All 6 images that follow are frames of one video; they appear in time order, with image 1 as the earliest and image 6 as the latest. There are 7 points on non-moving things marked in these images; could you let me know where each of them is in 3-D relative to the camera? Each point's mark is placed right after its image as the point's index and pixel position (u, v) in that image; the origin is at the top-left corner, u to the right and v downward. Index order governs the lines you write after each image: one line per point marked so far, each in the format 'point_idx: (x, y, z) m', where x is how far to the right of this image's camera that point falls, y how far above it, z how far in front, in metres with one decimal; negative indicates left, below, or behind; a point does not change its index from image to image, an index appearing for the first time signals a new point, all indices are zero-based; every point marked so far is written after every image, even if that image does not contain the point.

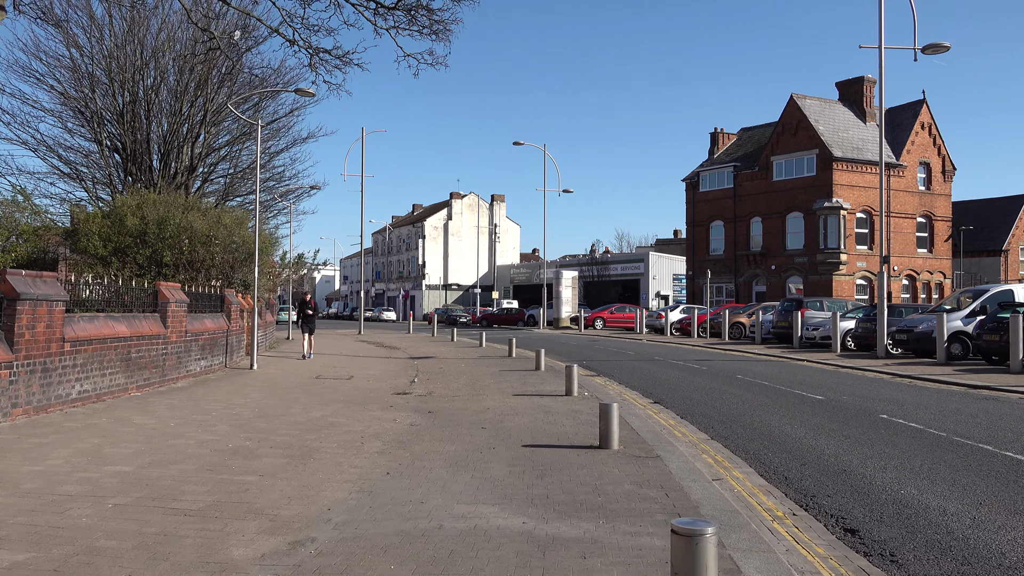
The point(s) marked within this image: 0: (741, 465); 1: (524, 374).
0: (+2.0, -1.5, +7.4) m
1: (+0.2, -1.6, +16.6) m
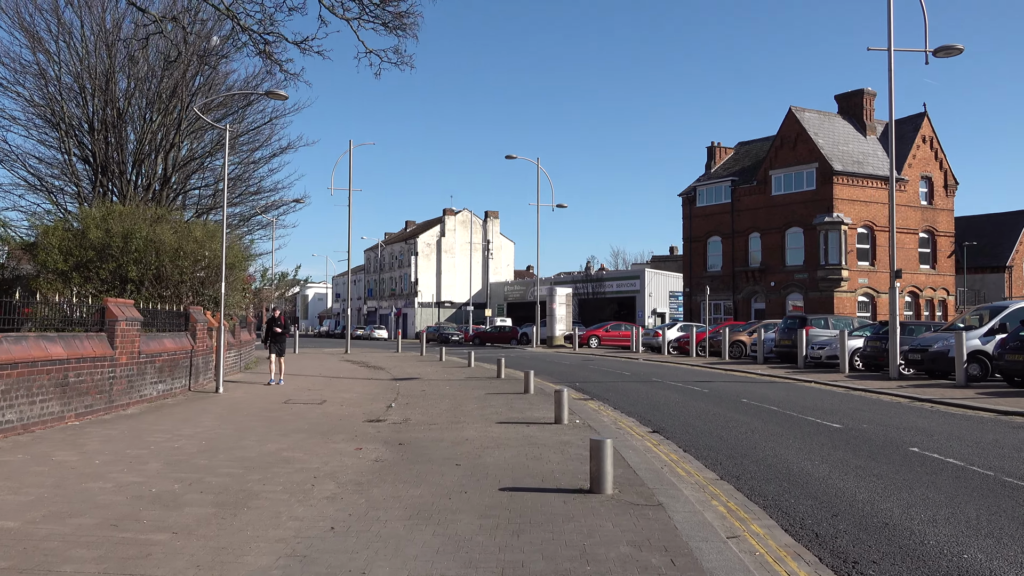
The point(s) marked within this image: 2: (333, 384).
0: (+1.8, -1.6, +6.2) m
1: (0.0, -1.9, +15.4) m
2: (-4.0, -2.1, +19.2) m
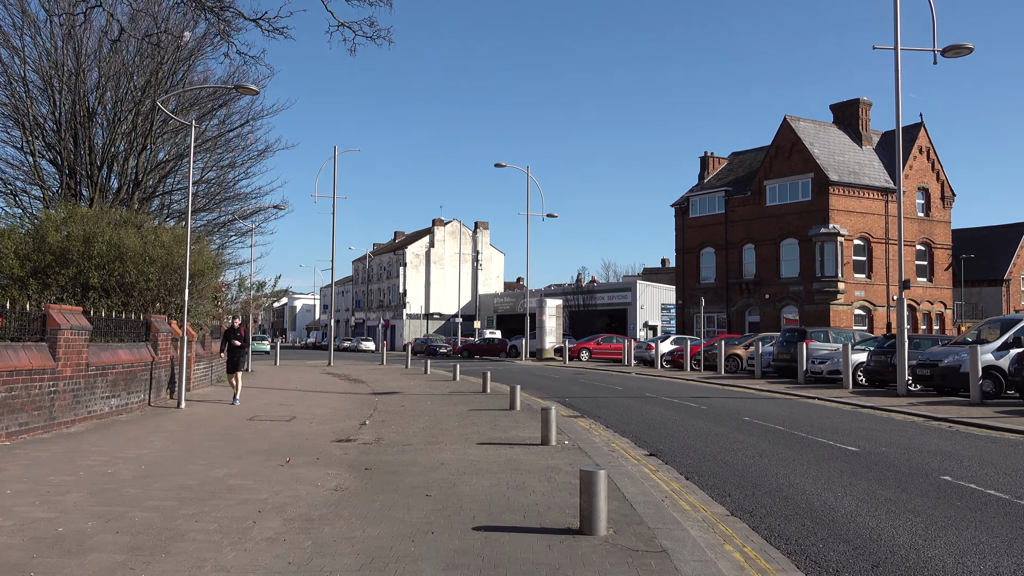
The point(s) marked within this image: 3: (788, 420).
0: (+1.6, -1.6, +5.1) m
1: (-0.3, -2.1, +14.3) m
2: (-4.3, -2.3, +18.1) m
3: (+4.3, -2.0, +13.4) m
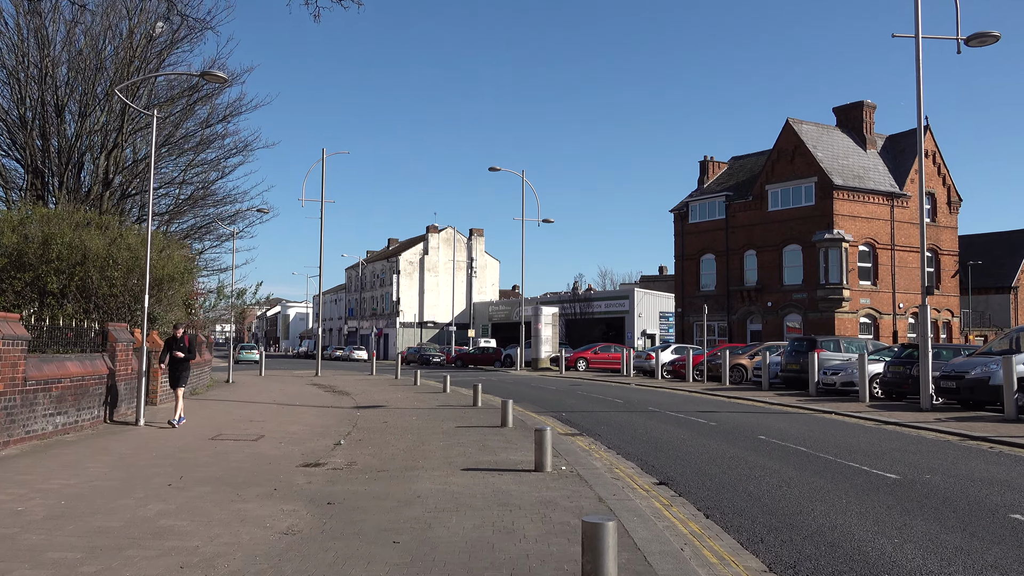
0: (+1.5, -1.6, +3.8) m
1: (-0.4, -2.2, +13.0) m
2: (-4.4, -2.4, +16.7) m
3: (+4.1, -2.1, +12.2) m
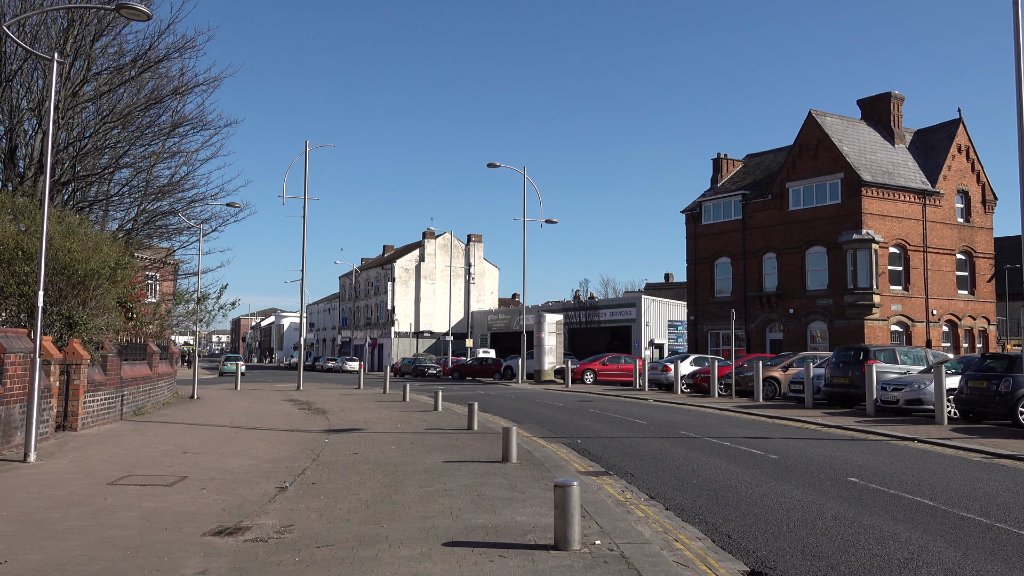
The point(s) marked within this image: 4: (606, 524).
0: (+1.6, -1.4, +0.6) m
1: (-0.4, -2.1, +9.8) m
2: (-4.4, -2.4, +13.6) m
3: (+4.2, -2.0, +9.0) m
4: (+0.7, -1.8, +6.8) m
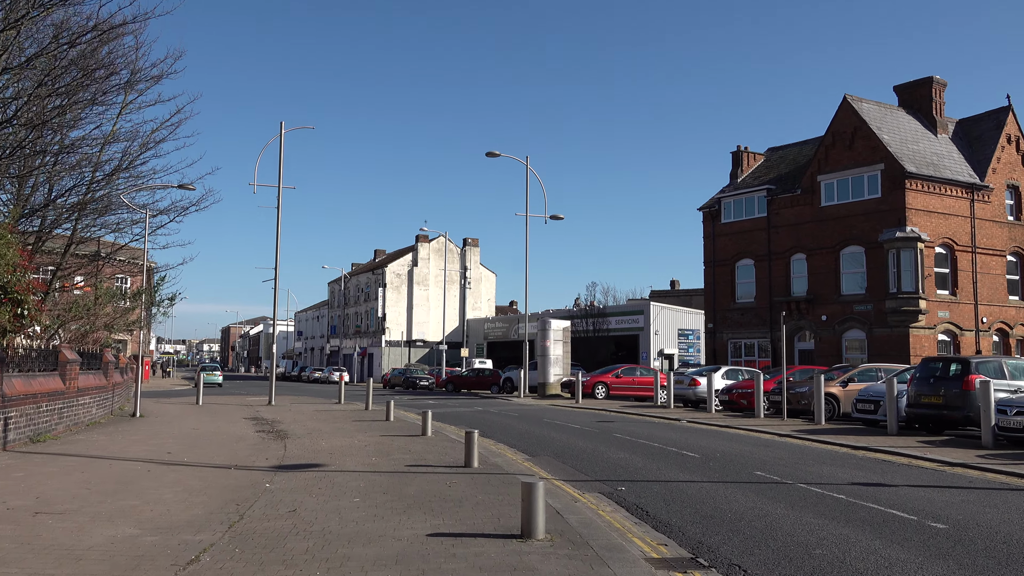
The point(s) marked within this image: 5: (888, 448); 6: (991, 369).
0: (+1.8, -1.1, -3.3) m
1: (-0.2, -1.8, +5.8) m
2: (-4.2, -2.2, +9.6) m
3: (+4.4, -1.8, +5.0) m
4: (+1.0, -1.6, +2.8) m
5: (+5.9, -2.5, +13.7) m
6: (+8.4, -1.4, +15.1) m
